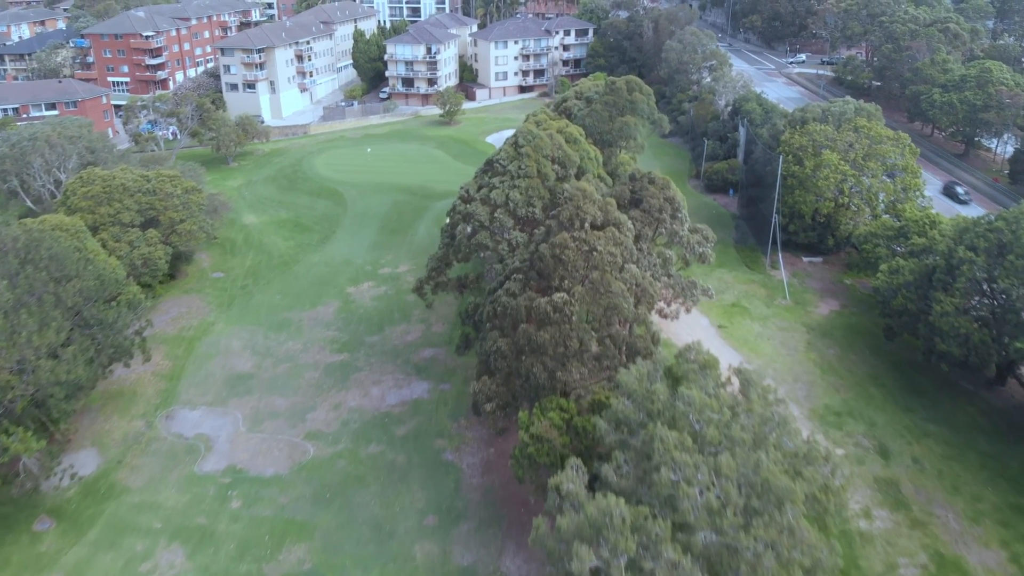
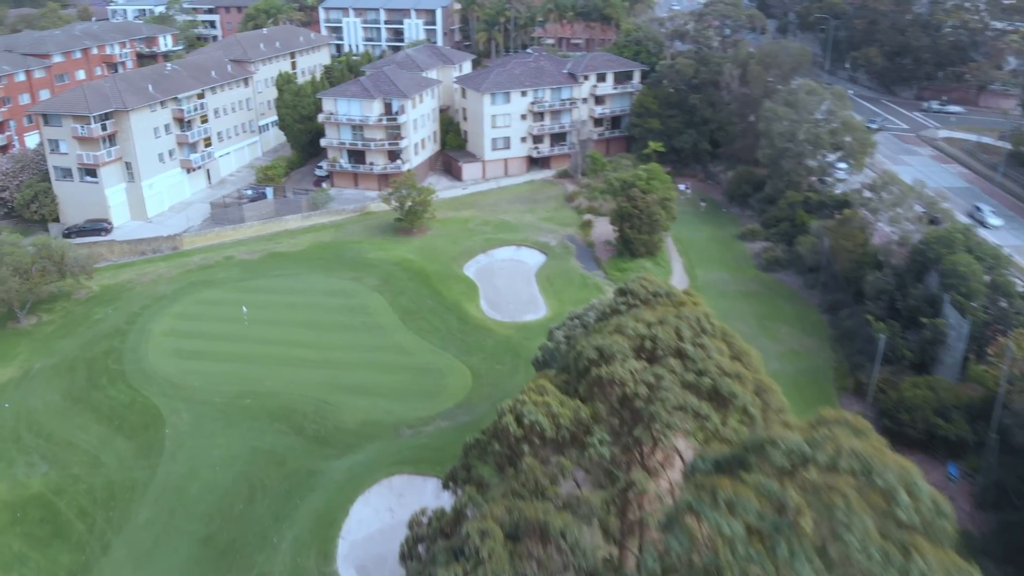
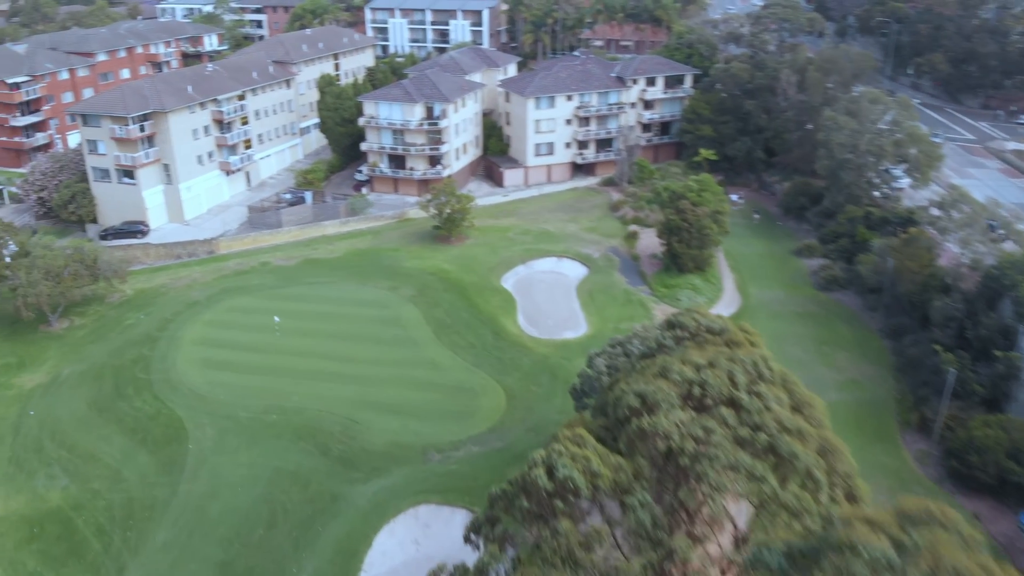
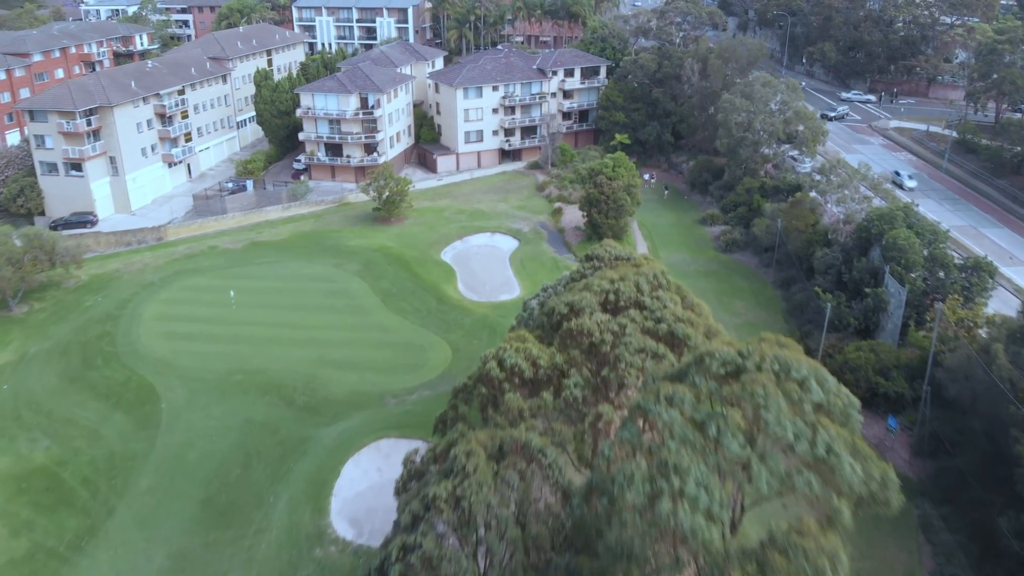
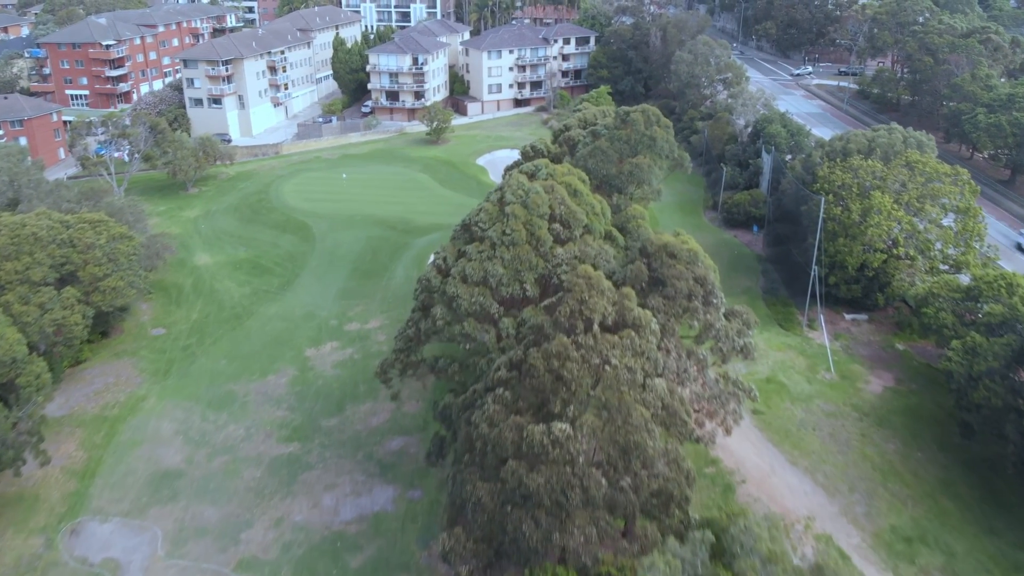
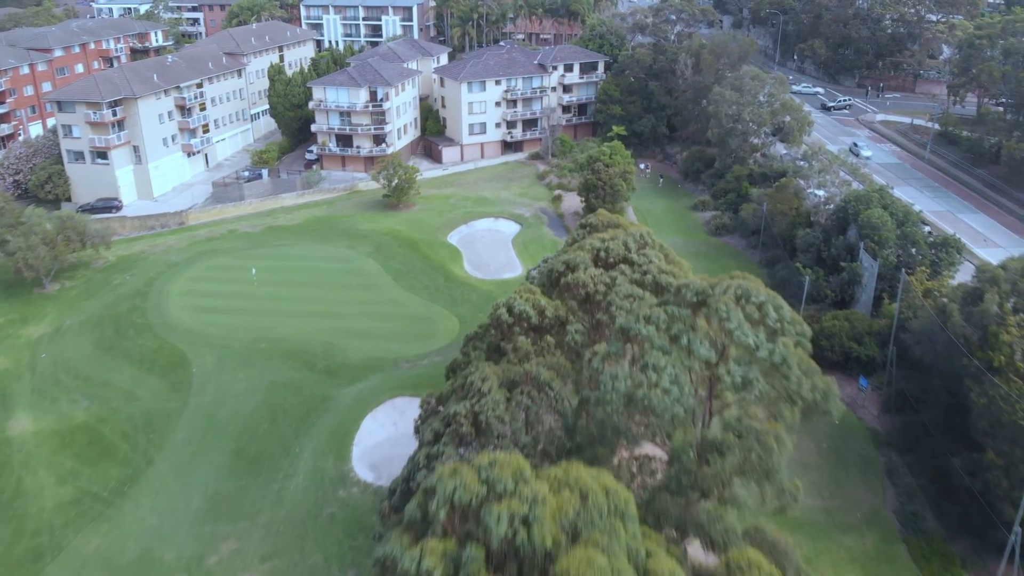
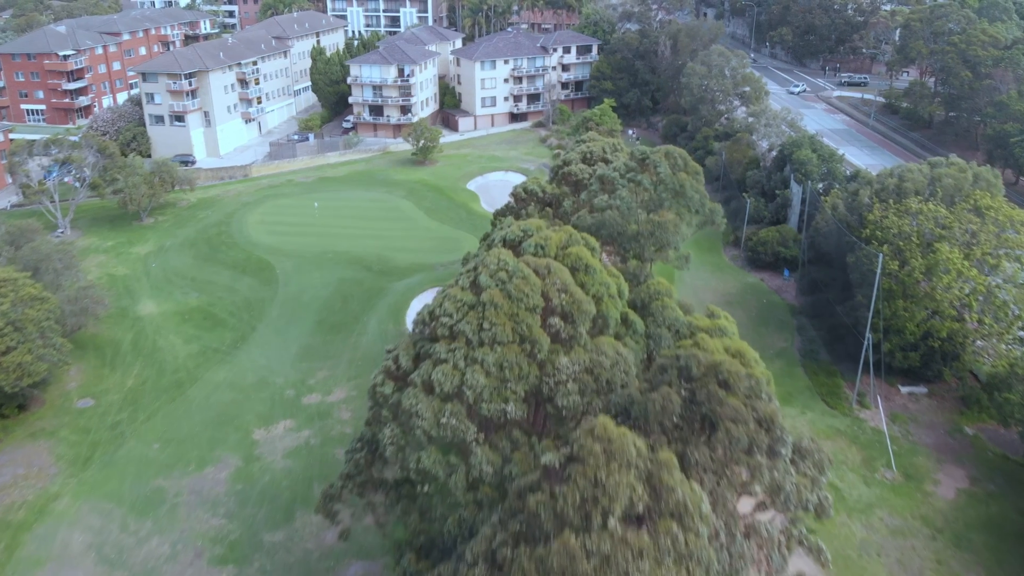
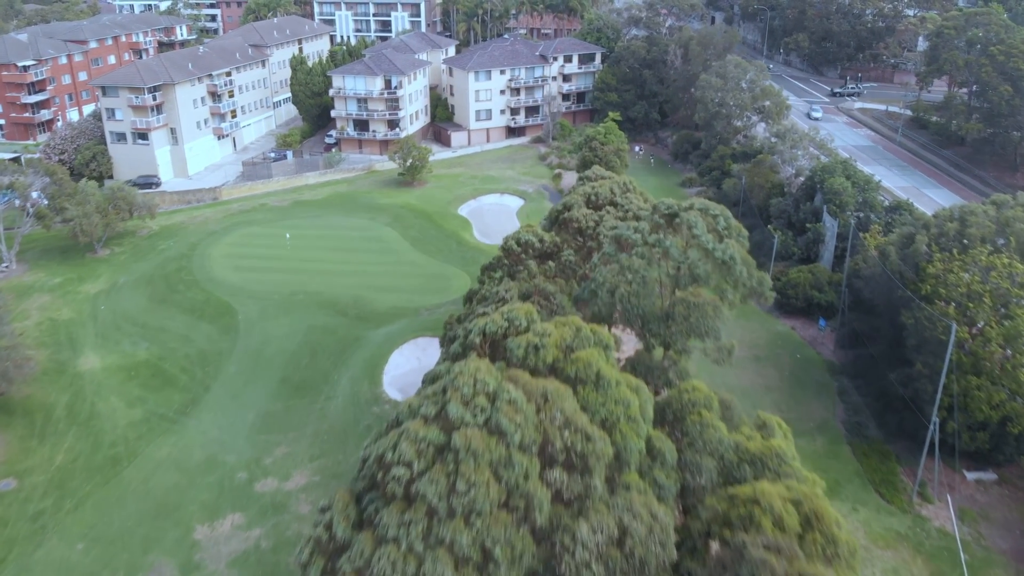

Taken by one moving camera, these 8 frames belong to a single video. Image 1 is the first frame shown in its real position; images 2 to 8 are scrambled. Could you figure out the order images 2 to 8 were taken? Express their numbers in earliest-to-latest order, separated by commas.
5, 7, 8, 6, 4, 2, 3
